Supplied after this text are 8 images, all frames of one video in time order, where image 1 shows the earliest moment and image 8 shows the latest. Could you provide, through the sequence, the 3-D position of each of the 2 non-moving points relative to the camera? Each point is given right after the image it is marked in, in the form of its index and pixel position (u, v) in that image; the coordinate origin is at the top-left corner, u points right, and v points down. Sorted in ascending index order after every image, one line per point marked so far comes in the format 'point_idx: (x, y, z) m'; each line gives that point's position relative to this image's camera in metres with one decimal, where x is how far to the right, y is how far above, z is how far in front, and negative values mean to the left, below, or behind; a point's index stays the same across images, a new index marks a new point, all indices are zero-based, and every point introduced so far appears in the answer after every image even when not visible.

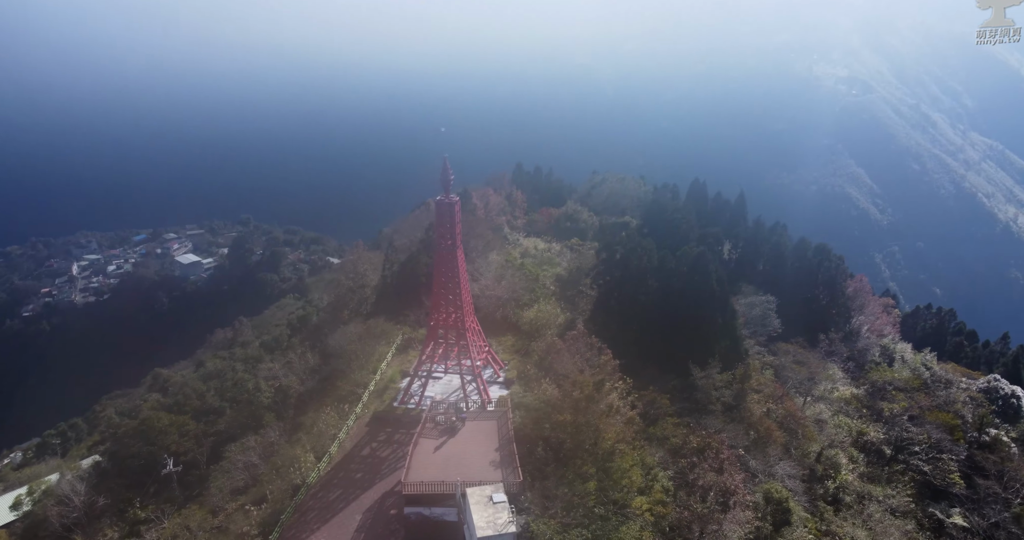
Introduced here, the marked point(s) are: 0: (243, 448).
0: (-7.9, -5.2, +16.0) m
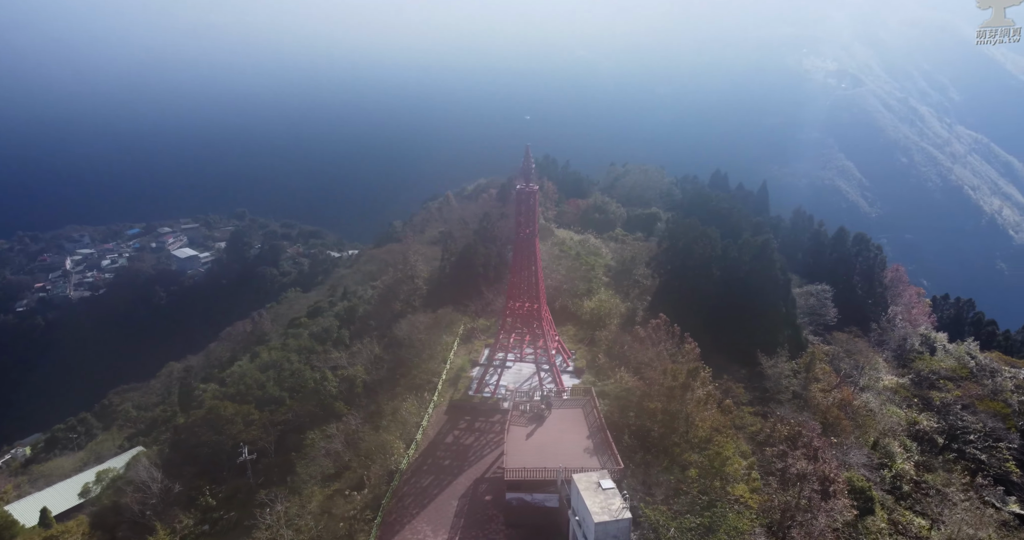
0: (-5.6, -4.9, +16.2) m
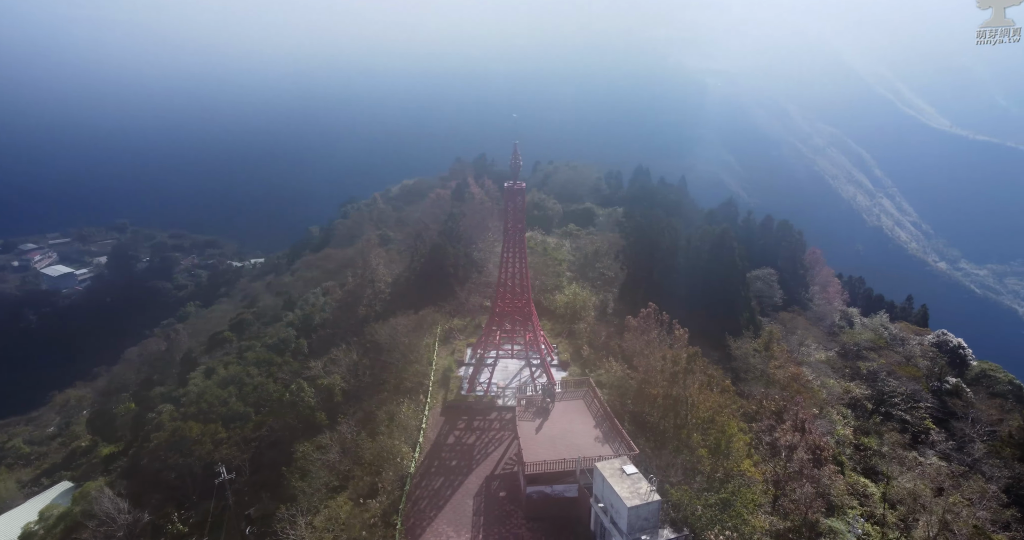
0: (-5.6, -5.0, +15.5) m
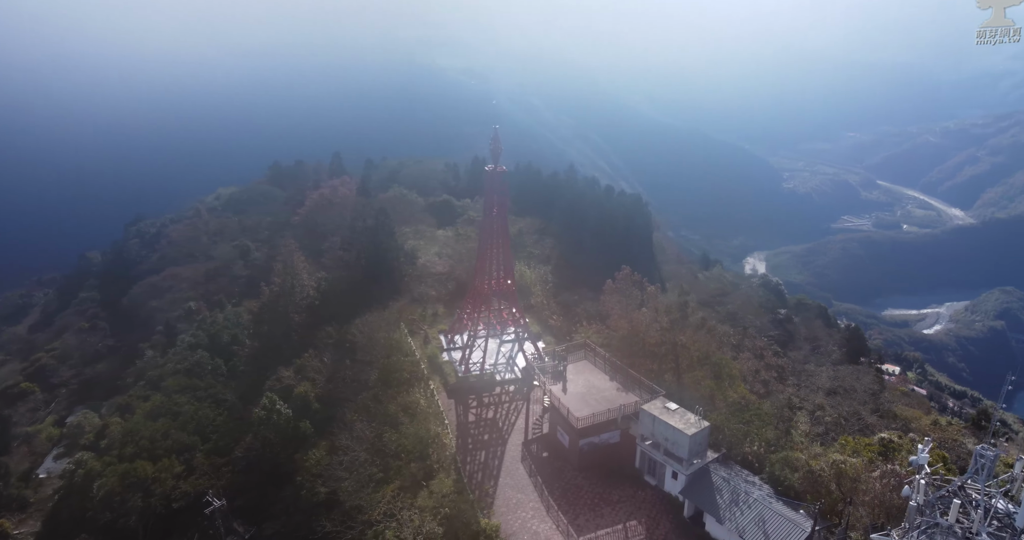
0: (-4.9, -4.9, +14.6) m
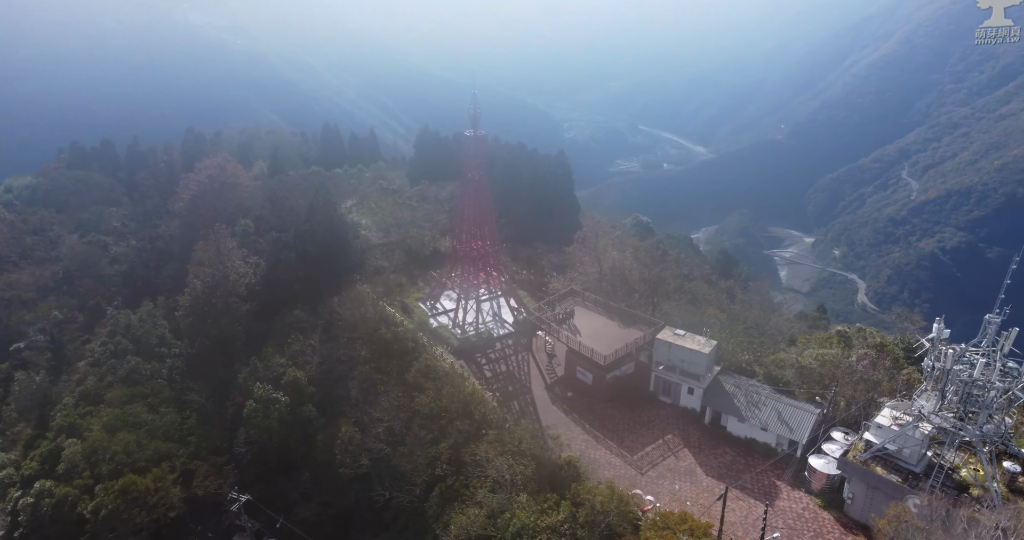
0: (-4.1, -4.2, +14.5) m
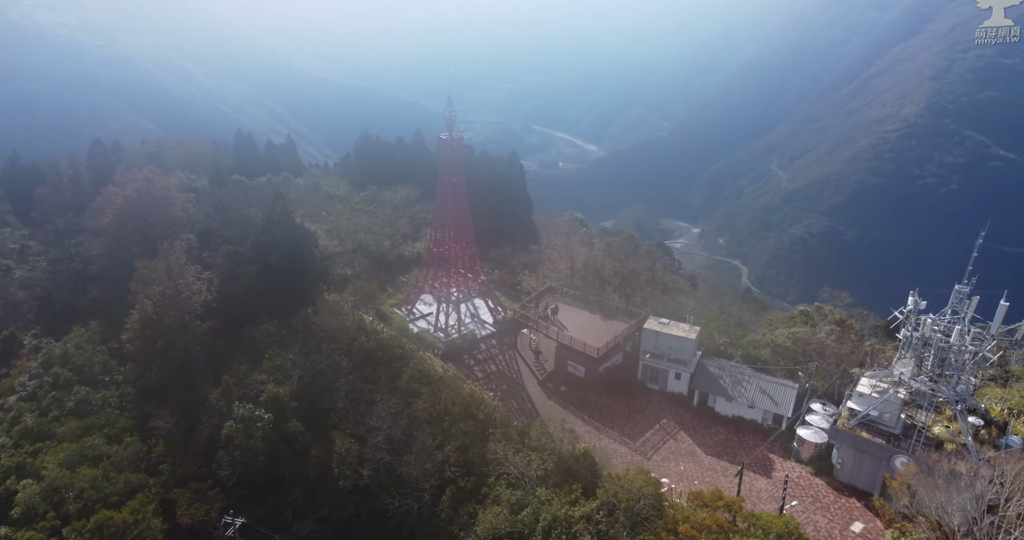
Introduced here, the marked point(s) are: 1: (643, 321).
0: (-4.1, -4.4, +14.0) m
1: (+3.9, -1.5, +16.4) m
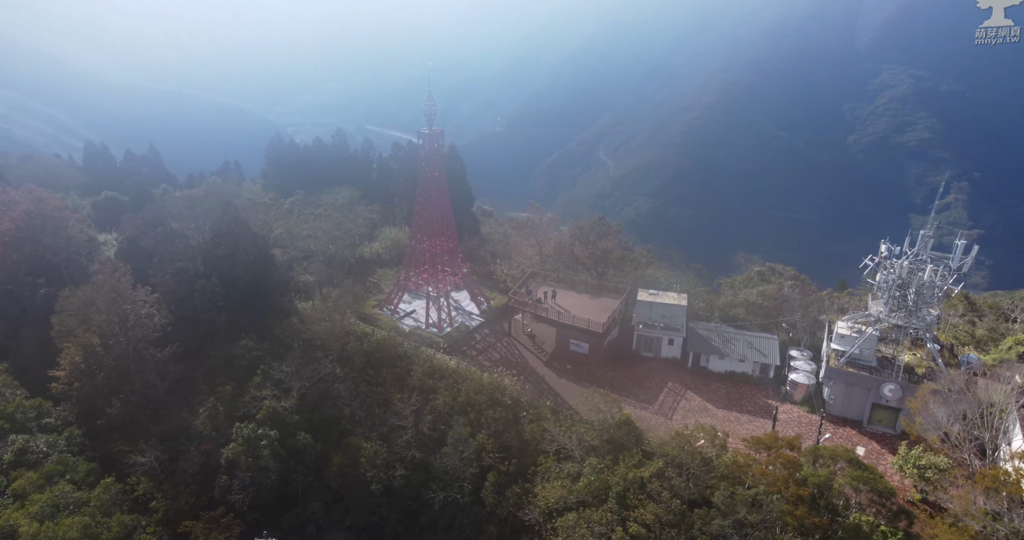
0: (-3.4, -4.4, +13.7) m
1: (+3.8, -0.8, +17.3) m
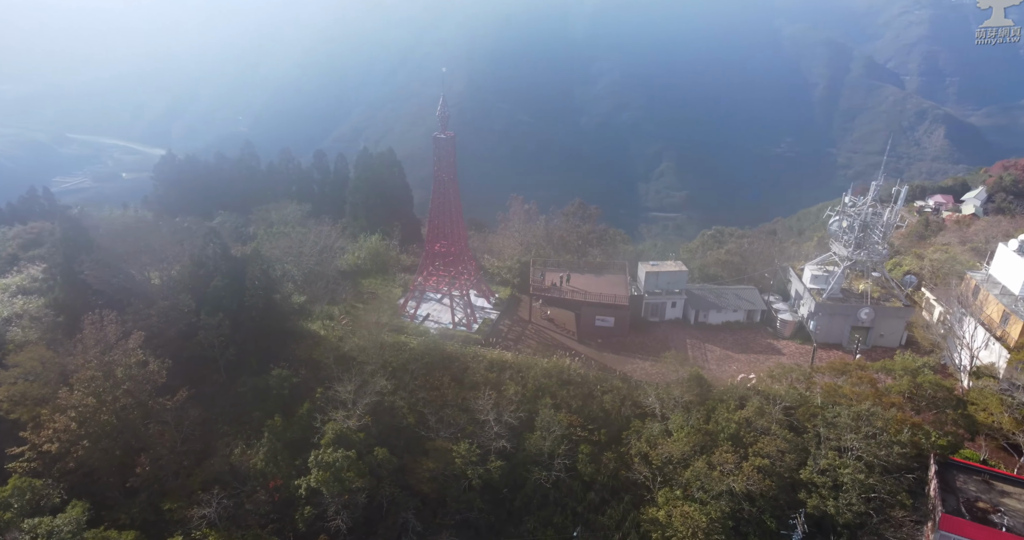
0: (-1.3, -4.6, +14.7) m
1: (+4.4, 0.0, +19.5) m
